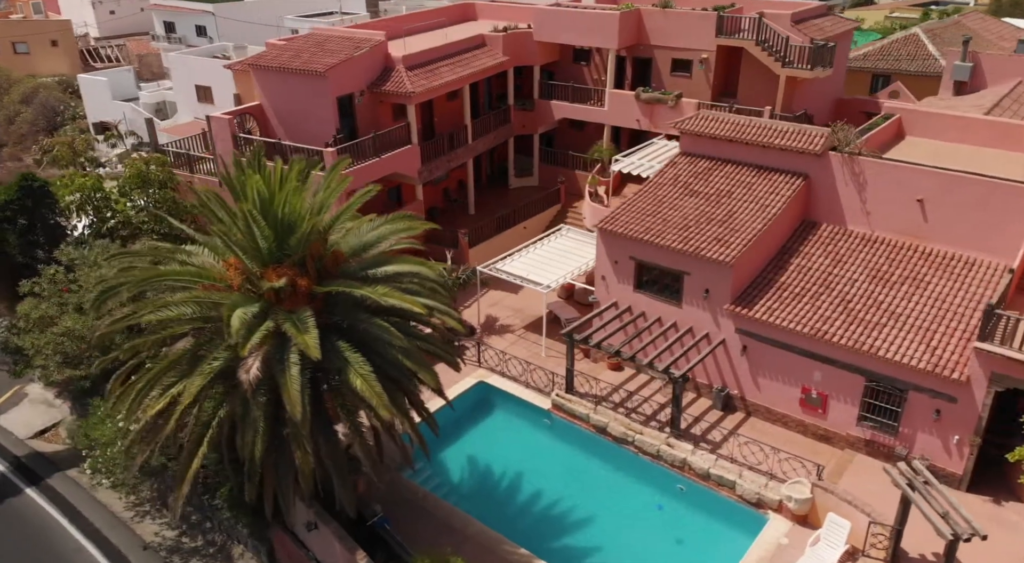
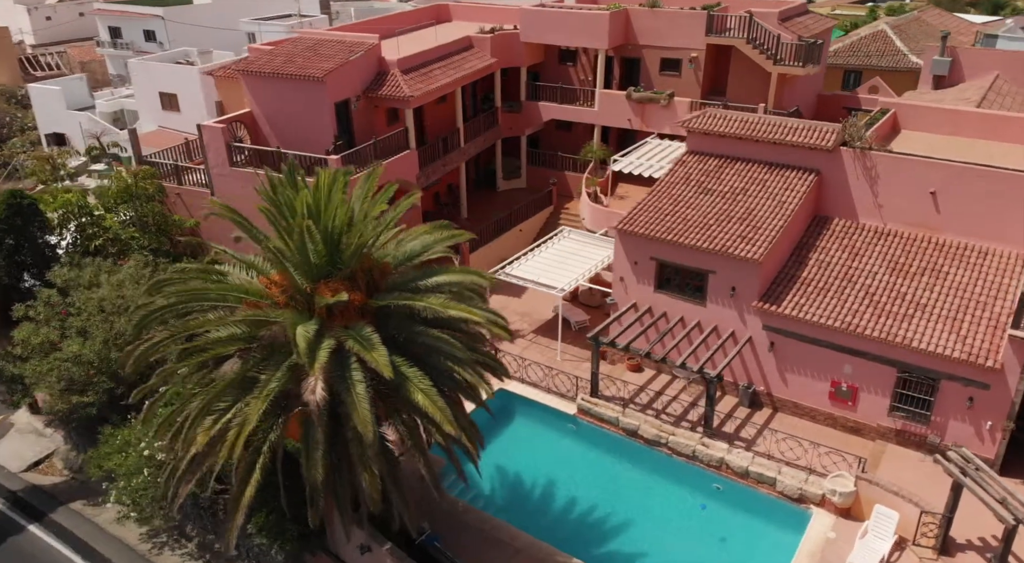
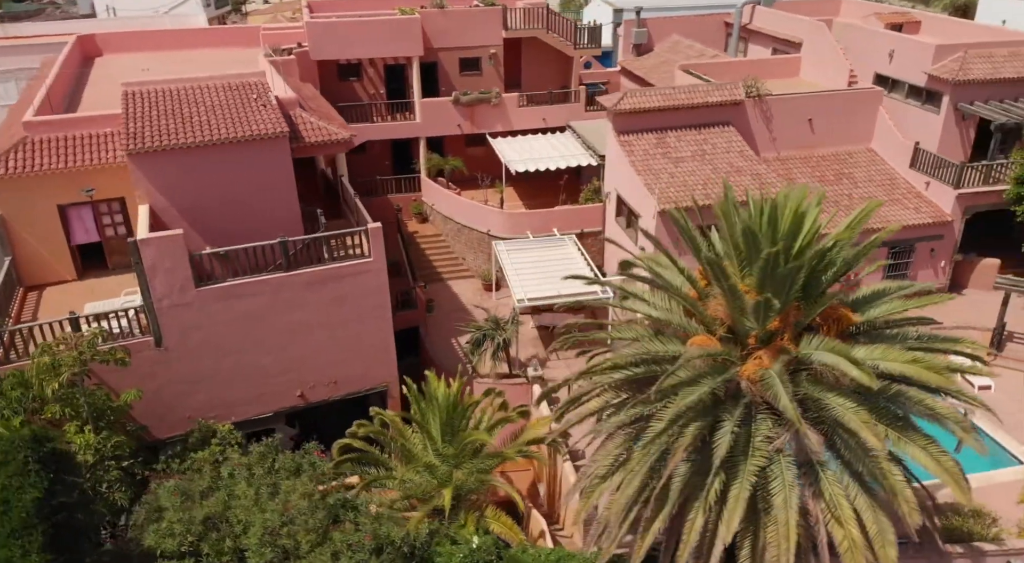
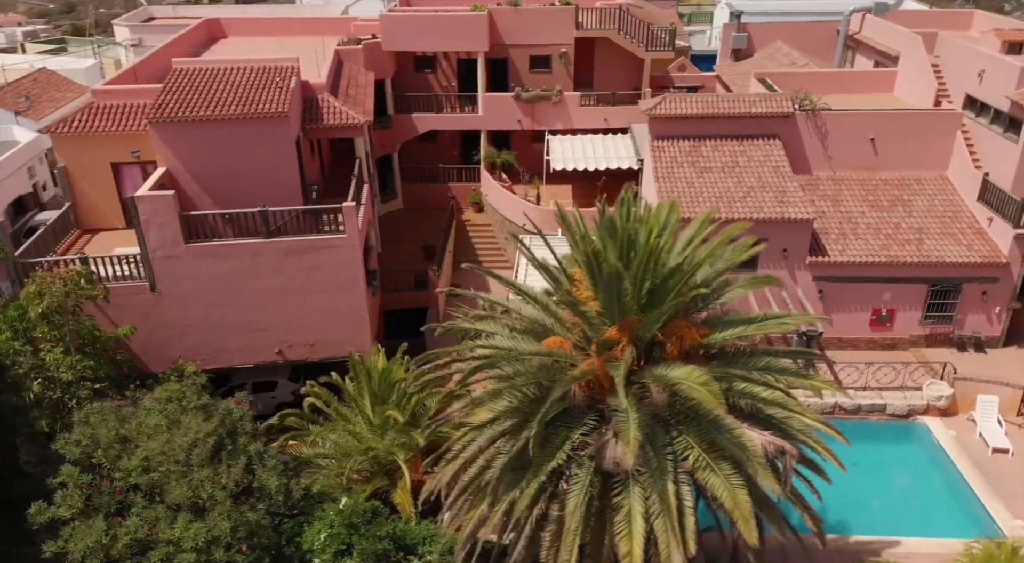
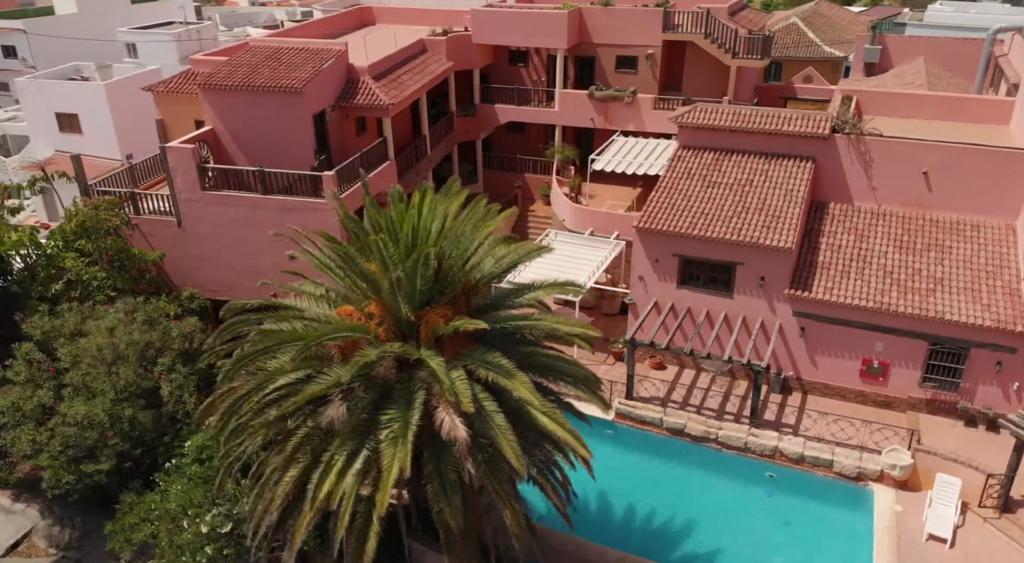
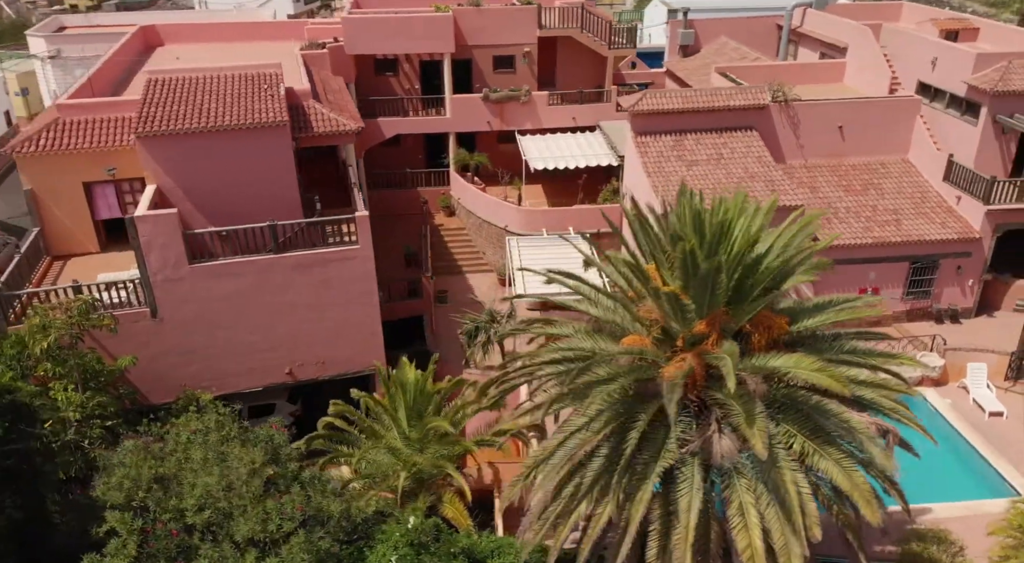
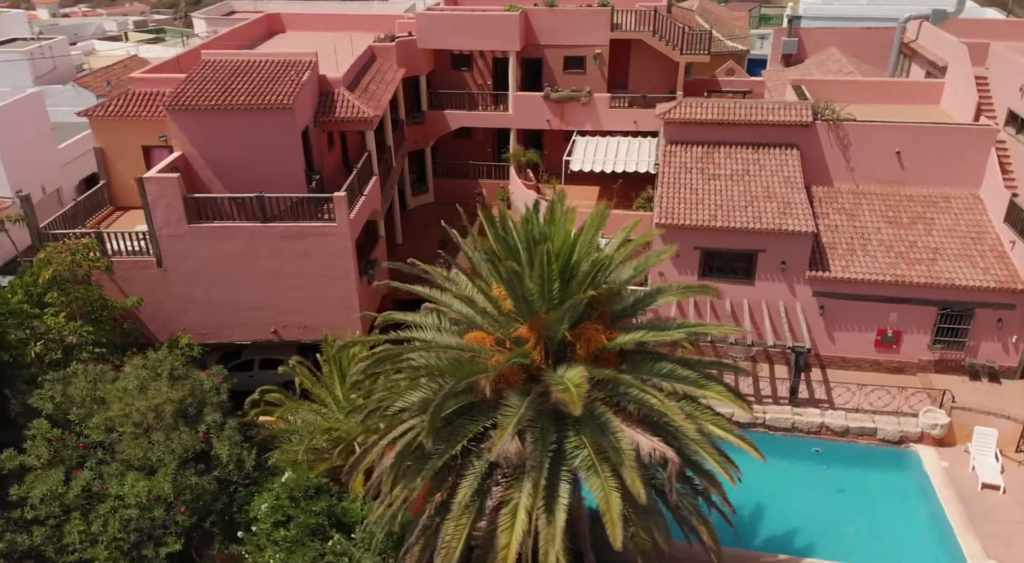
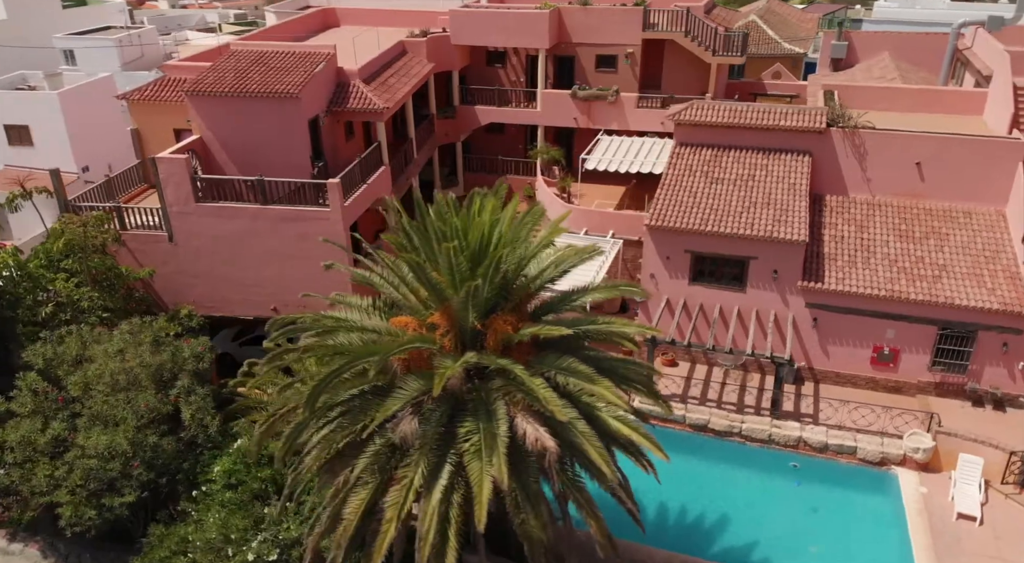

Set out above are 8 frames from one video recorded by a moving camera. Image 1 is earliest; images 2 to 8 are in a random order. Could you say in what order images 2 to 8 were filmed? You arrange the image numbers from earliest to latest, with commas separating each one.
2, 5, 8, 7, 4, 6, 3
